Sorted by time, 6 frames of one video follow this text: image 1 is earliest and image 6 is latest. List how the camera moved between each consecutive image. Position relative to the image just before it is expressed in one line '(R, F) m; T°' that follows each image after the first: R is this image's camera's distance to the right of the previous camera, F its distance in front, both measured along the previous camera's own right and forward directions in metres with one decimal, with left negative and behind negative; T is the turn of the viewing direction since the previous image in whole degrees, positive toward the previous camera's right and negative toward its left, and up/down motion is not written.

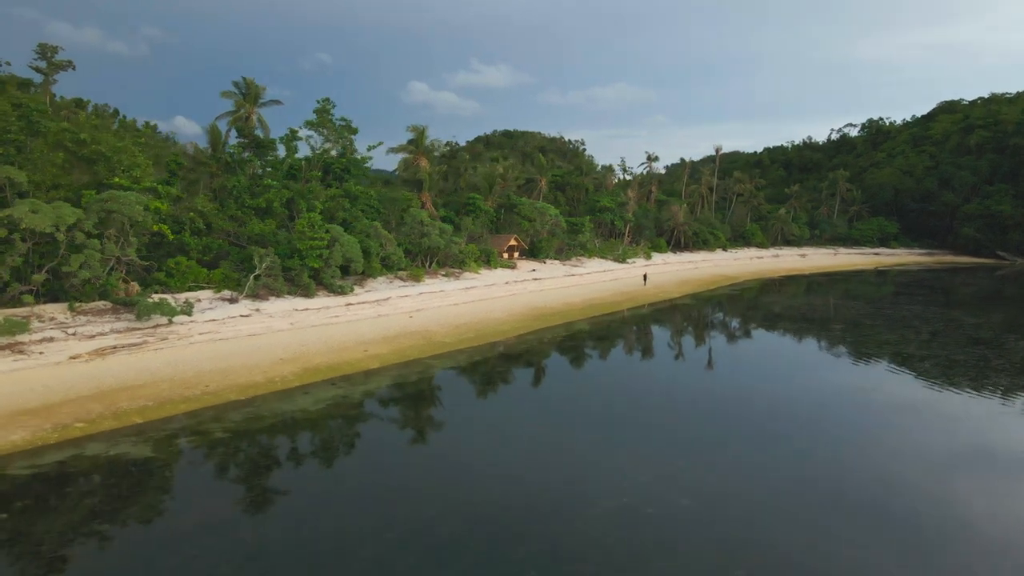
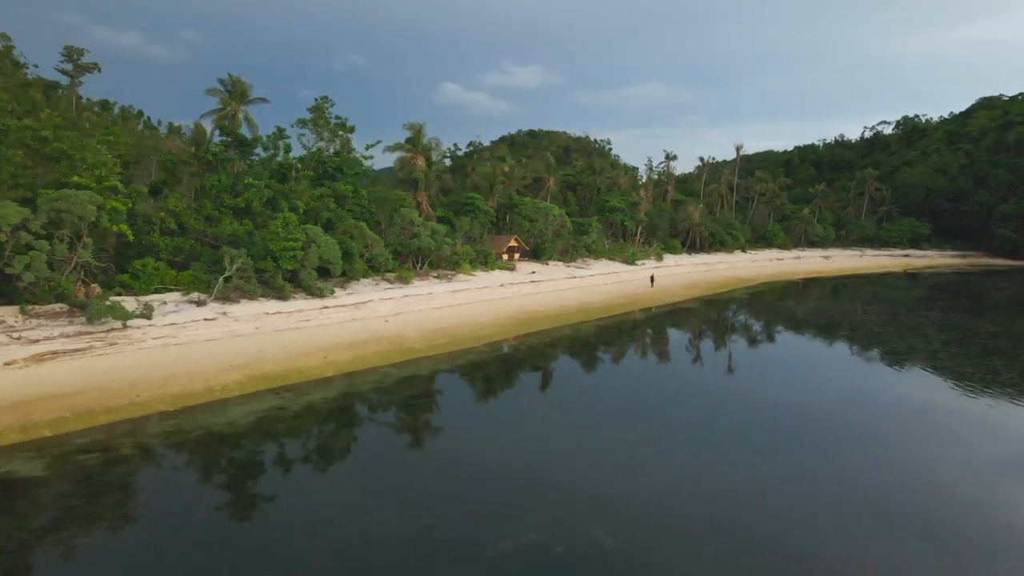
(+1.7, +1.1) m; -2°
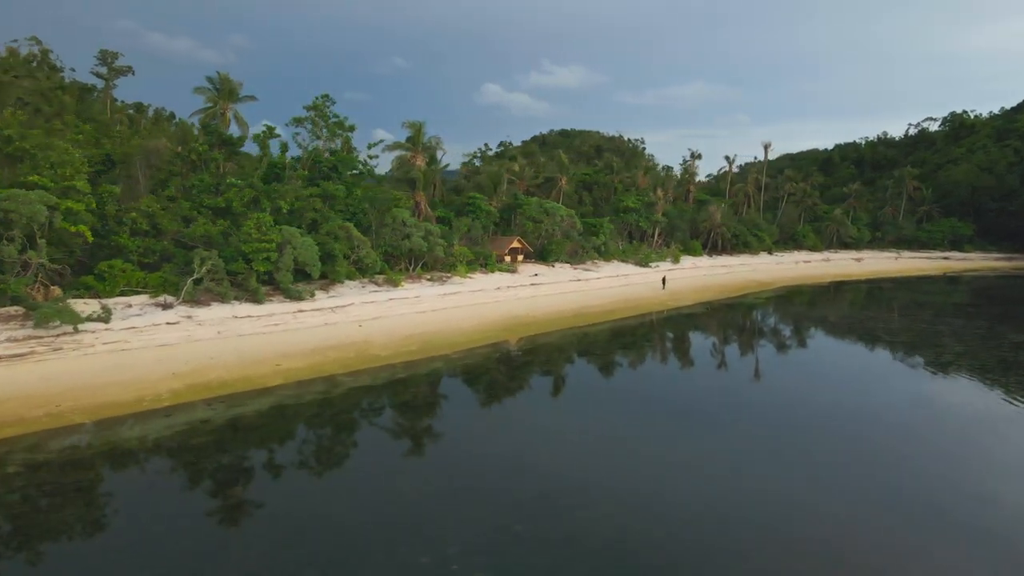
(+1.9, +1.2) m; -3°
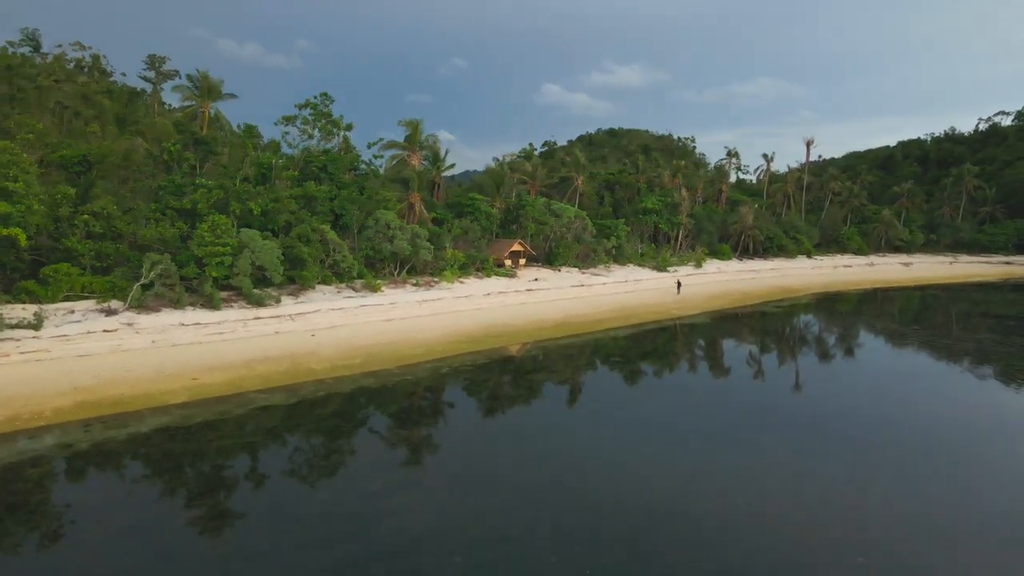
(+2.8, +1.8) m; -4°
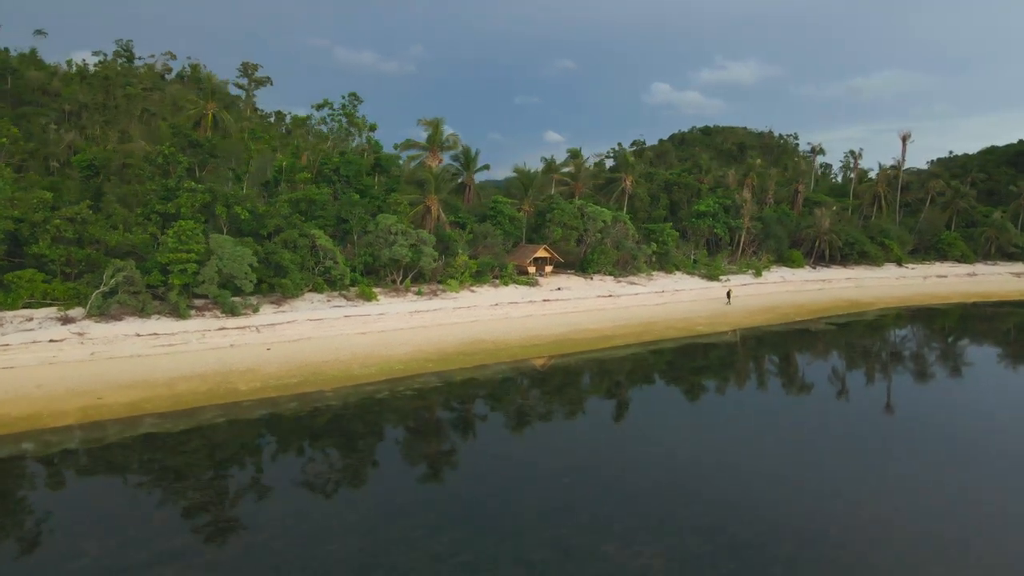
(+3.4, +2.7) m; -8°
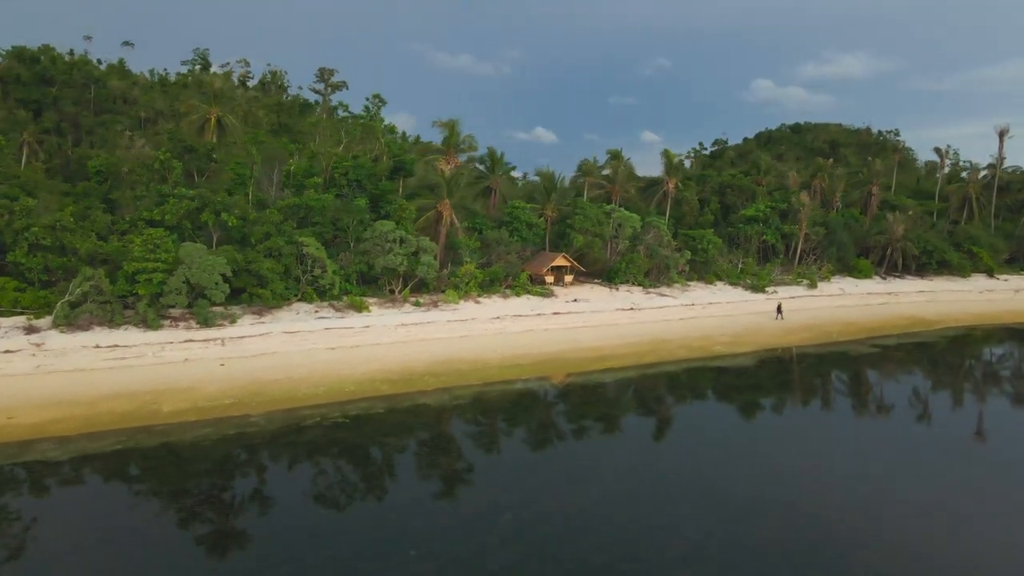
(+3.0, +2.2) m; -7°
